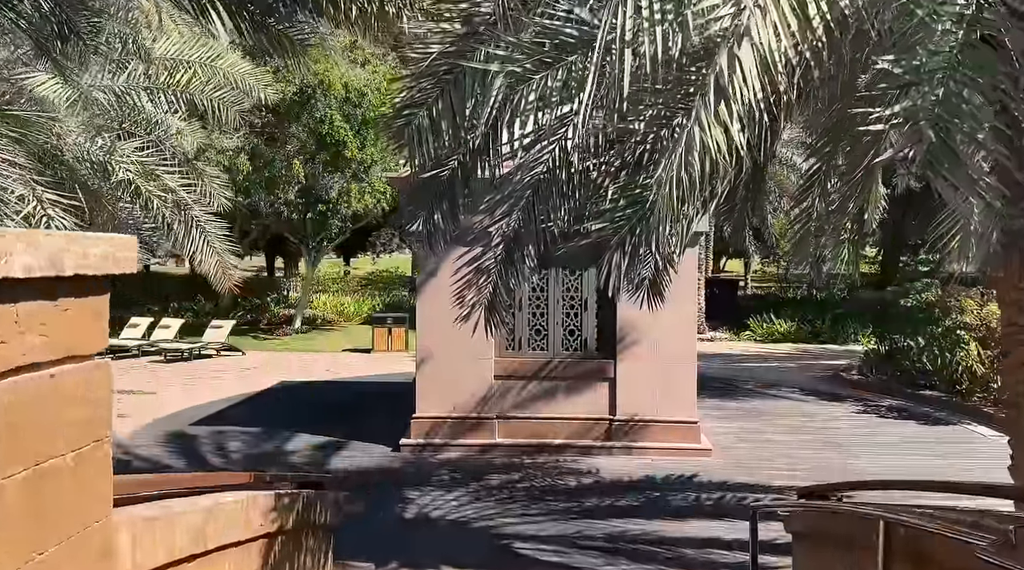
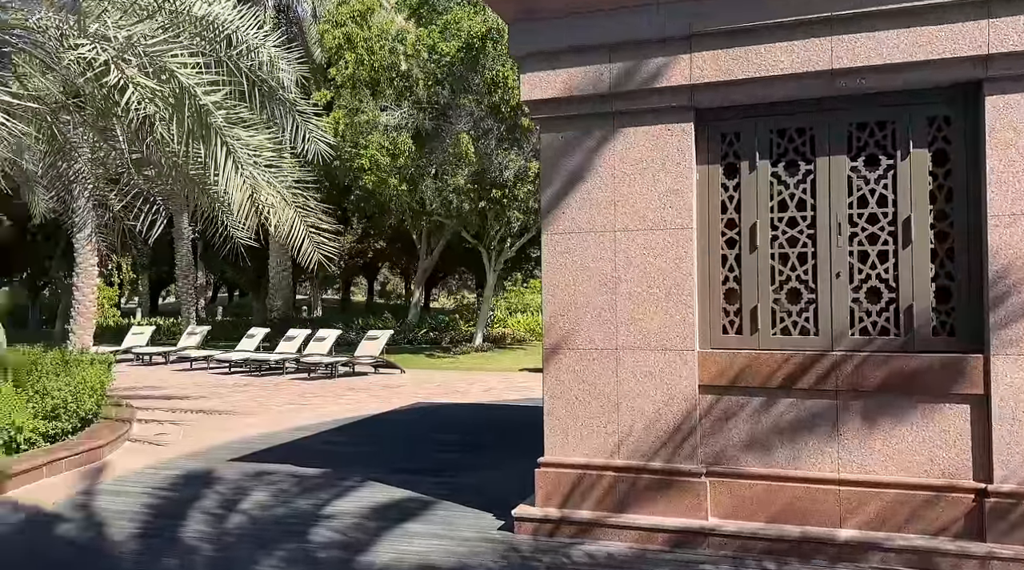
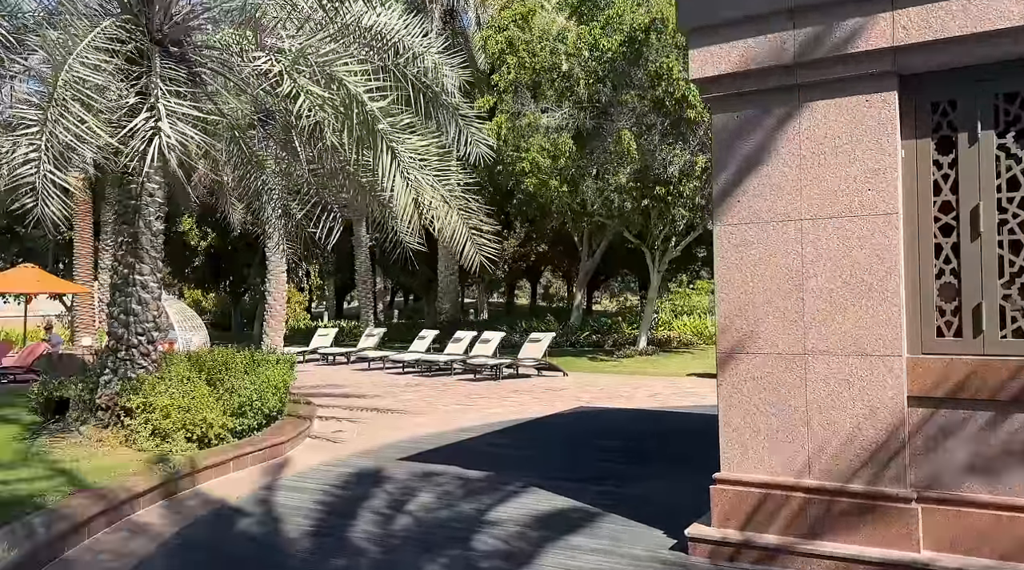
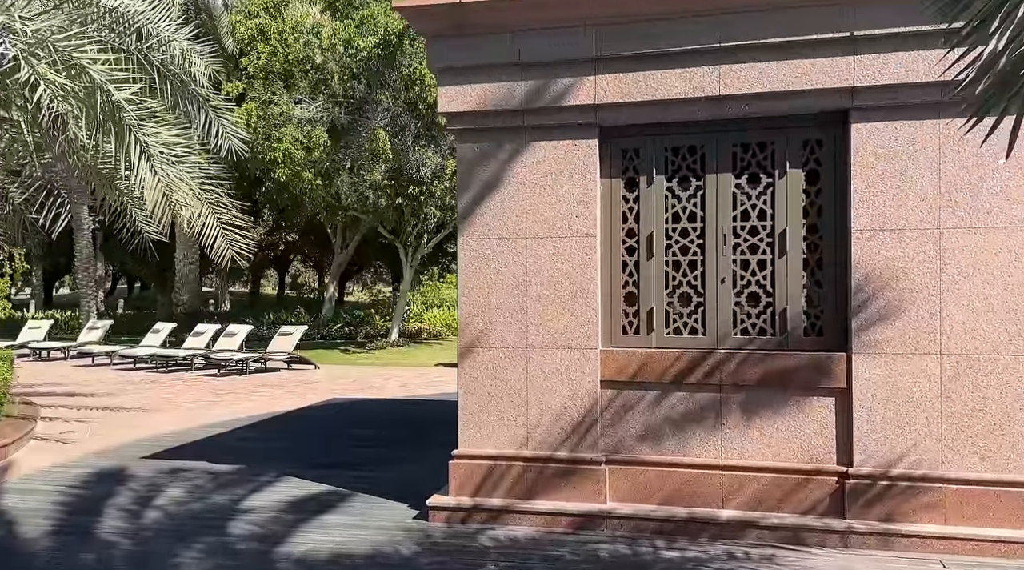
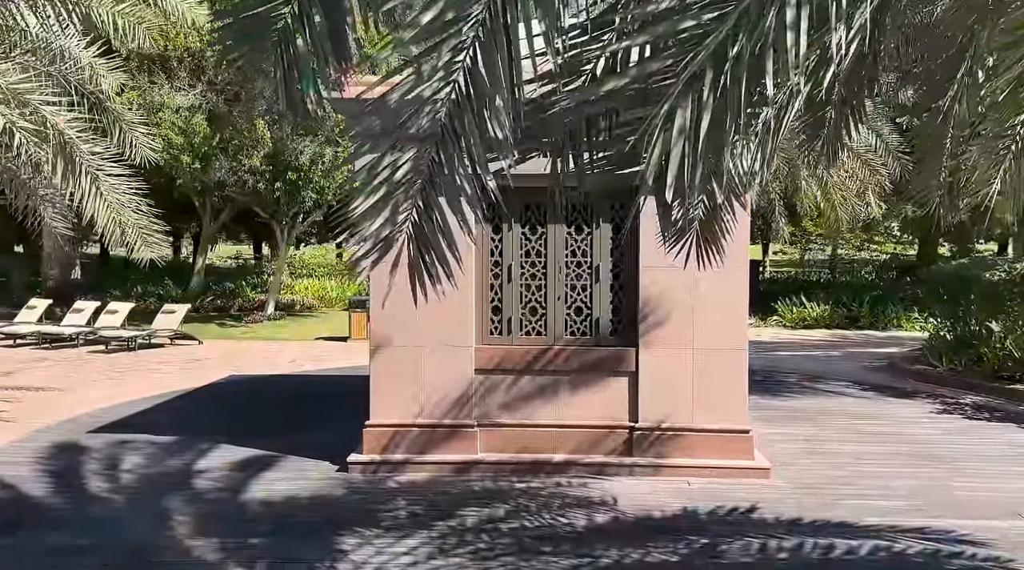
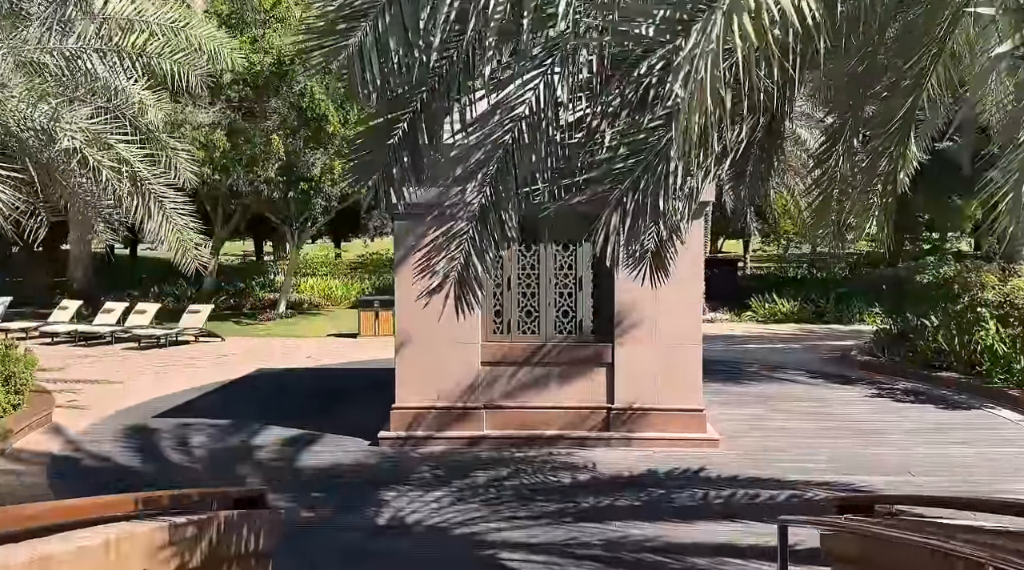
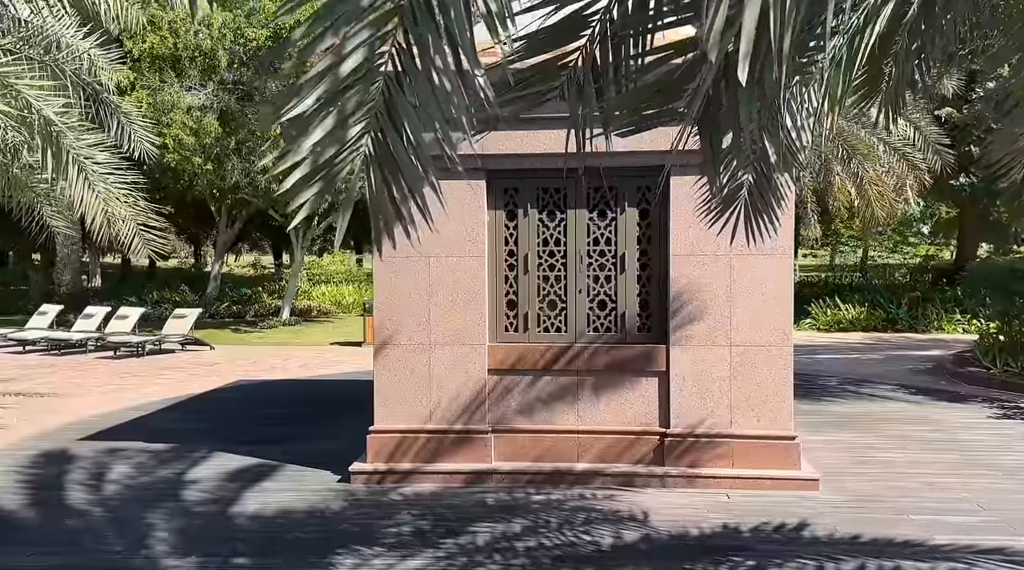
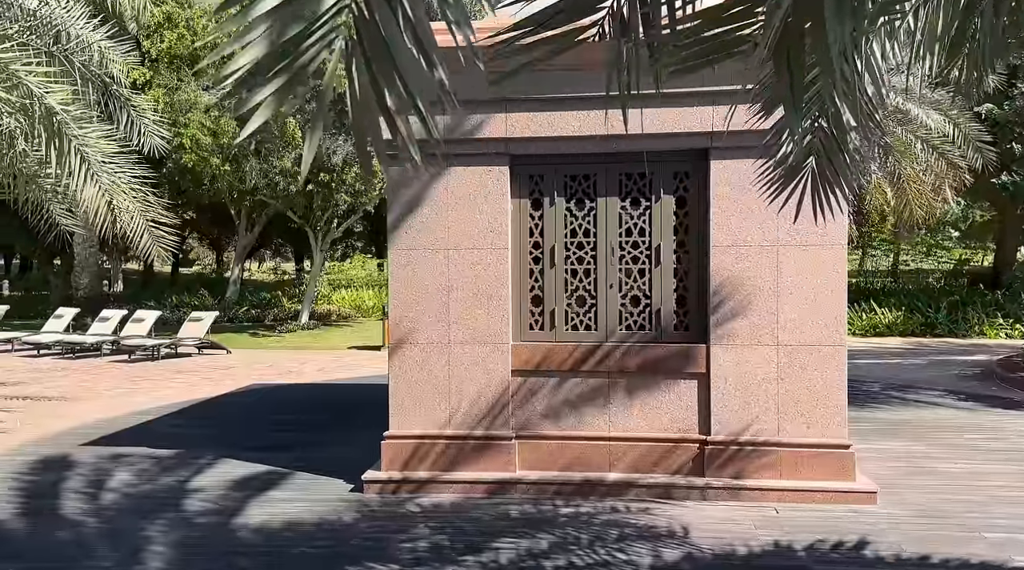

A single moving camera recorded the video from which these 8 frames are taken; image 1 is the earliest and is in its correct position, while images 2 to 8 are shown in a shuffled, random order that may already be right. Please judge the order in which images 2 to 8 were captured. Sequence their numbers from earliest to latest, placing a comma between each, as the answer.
6, 5, 7, 8, 4, 2, 3
